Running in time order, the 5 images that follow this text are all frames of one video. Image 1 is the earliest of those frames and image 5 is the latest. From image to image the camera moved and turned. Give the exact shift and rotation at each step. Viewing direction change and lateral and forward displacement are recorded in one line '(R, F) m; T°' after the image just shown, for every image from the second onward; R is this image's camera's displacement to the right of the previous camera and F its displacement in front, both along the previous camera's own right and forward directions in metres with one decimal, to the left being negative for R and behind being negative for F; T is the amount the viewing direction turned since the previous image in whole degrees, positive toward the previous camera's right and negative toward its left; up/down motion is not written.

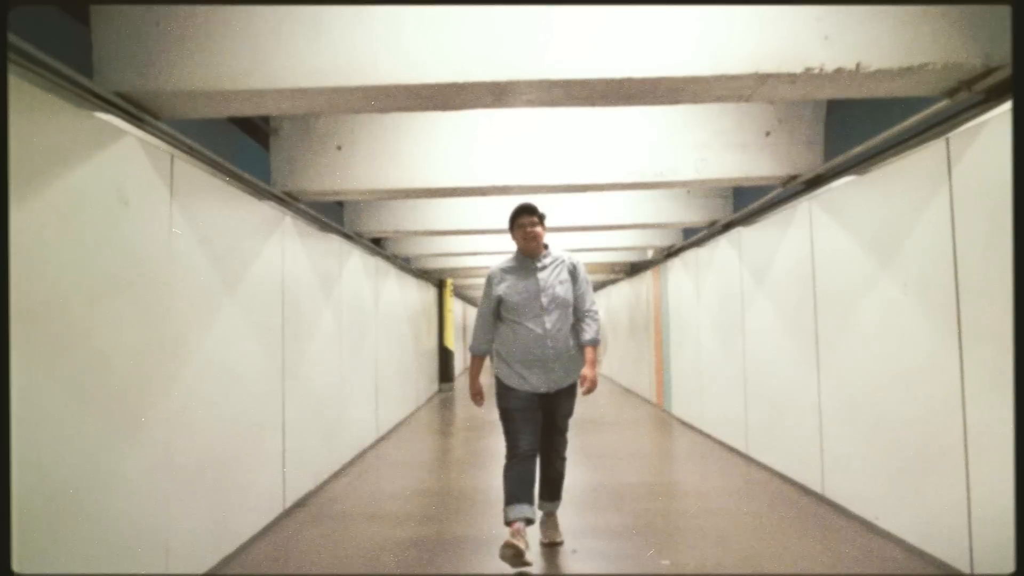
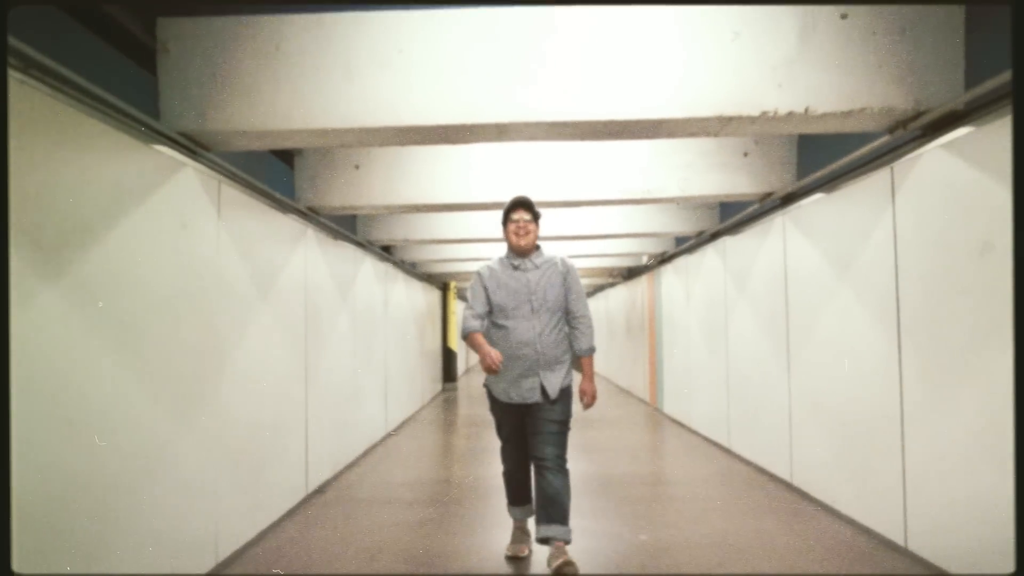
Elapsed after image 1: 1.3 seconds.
(0.0, -0.4) m; 0°
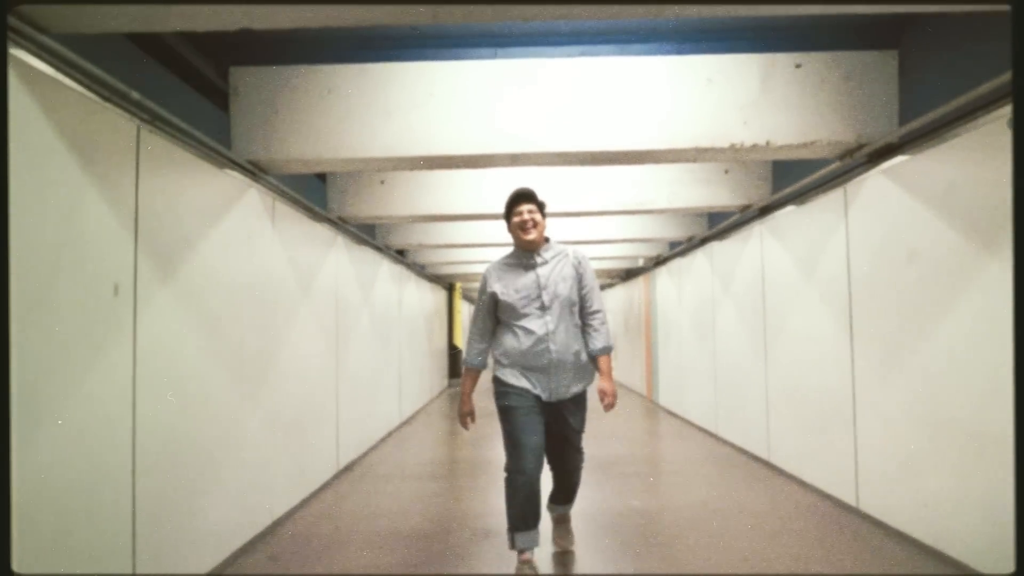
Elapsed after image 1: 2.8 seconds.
(0.0, -0.5) m; 0°
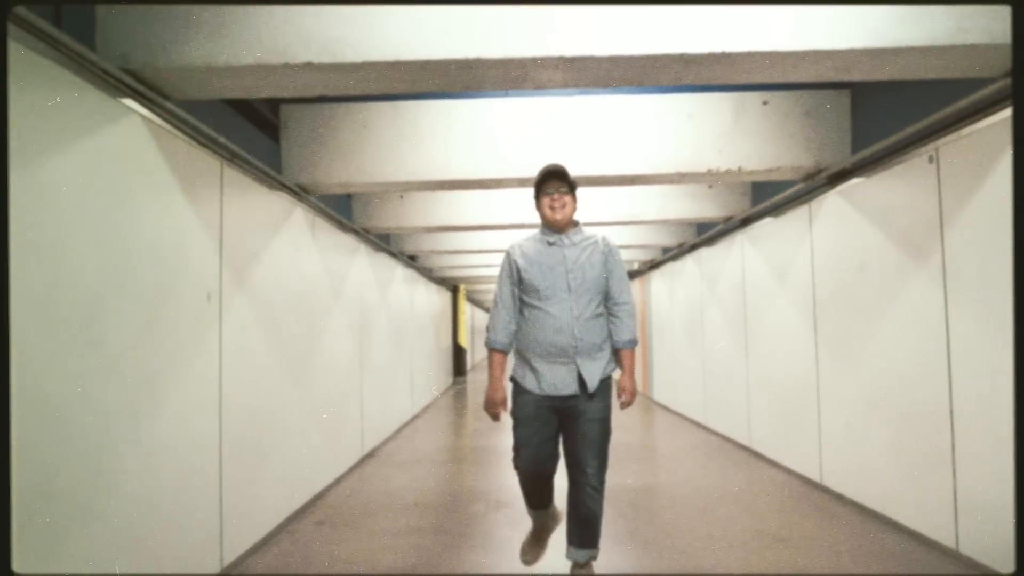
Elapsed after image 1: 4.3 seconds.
(-0.1, -0.5) m; 0°
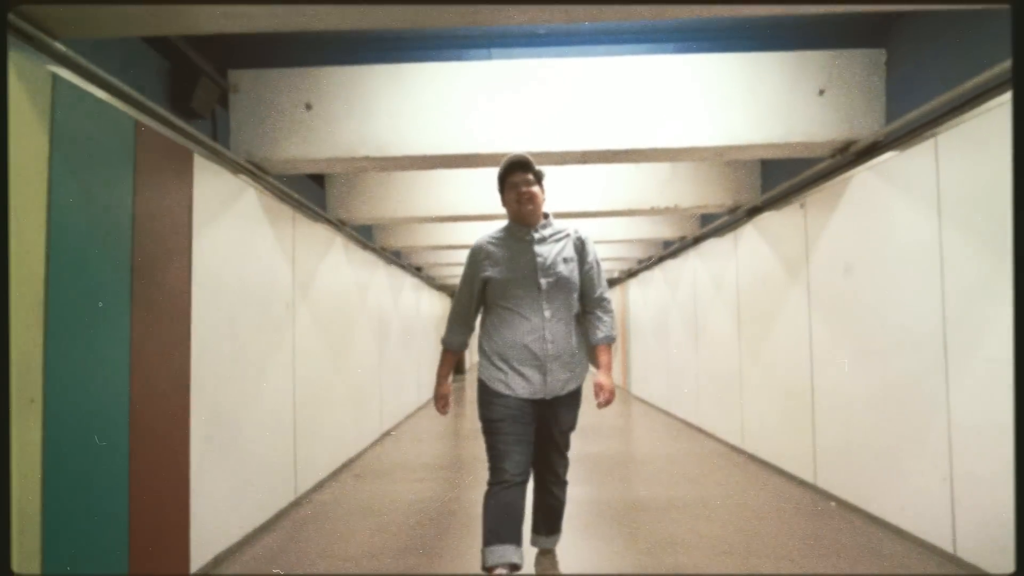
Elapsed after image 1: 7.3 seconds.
(+0.1, -1.1) m; 0°
